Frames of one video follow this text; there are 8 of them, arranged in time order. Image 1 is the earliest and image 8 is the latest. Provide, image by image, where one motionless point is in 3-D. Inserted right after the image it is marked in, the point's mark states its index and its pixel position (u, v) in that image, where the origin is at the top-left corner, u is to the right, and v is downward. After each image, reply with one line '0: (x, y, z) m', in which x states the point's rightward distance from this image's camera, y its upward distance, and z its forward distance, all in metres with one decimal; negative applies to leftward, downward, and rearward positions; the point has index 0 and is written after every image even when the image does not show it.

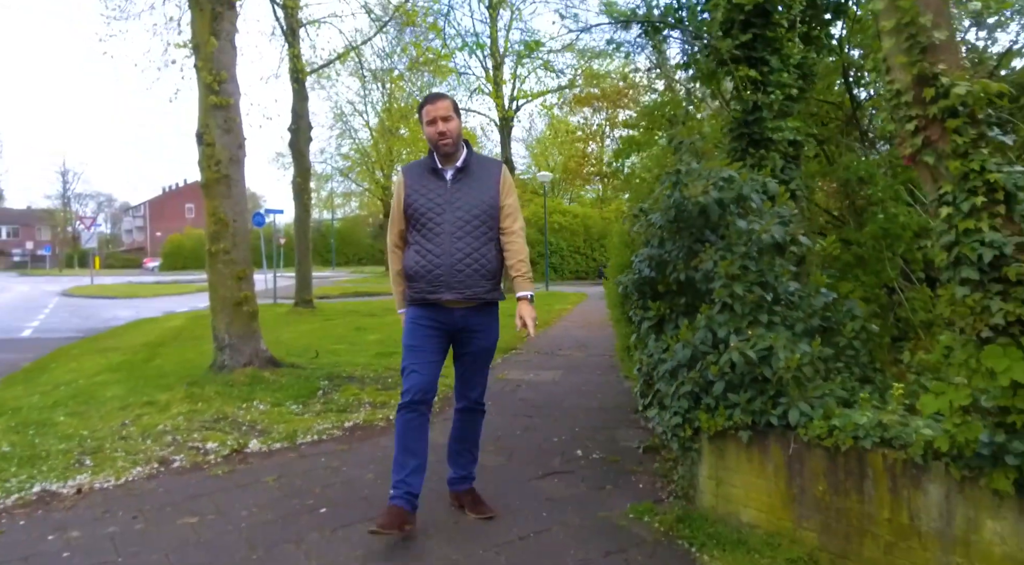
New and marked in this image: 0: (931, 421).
0: (+1.6, -0.5, +2.4) m
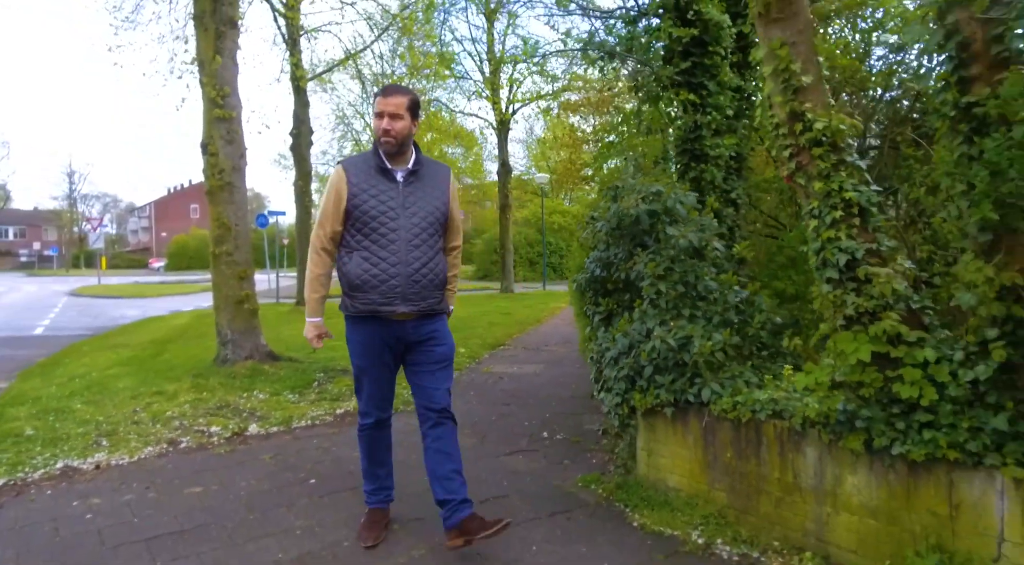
0: (+1.4, -0.5, +2.9) m
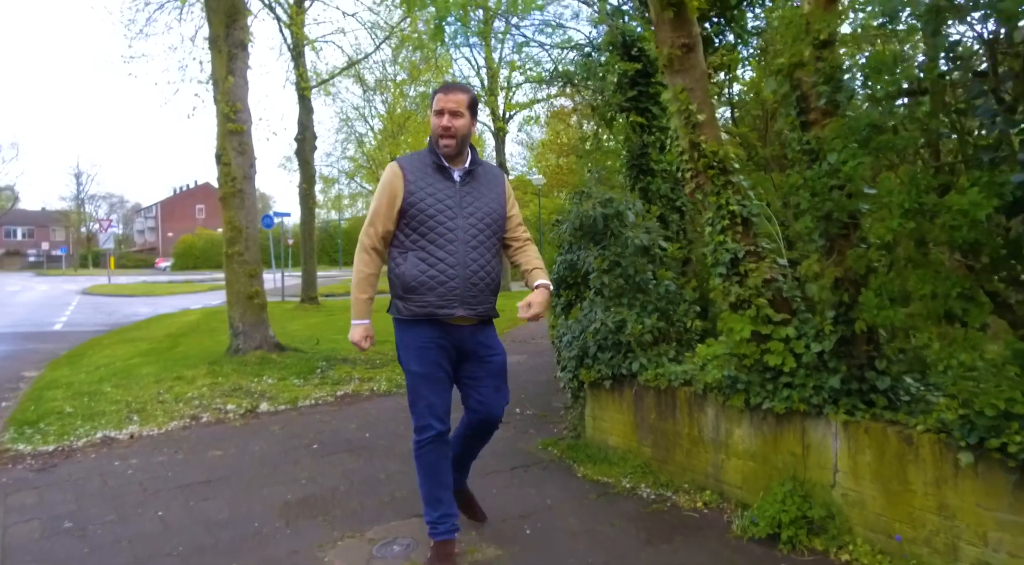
0: (+1.1, -0.5, +3.6) m
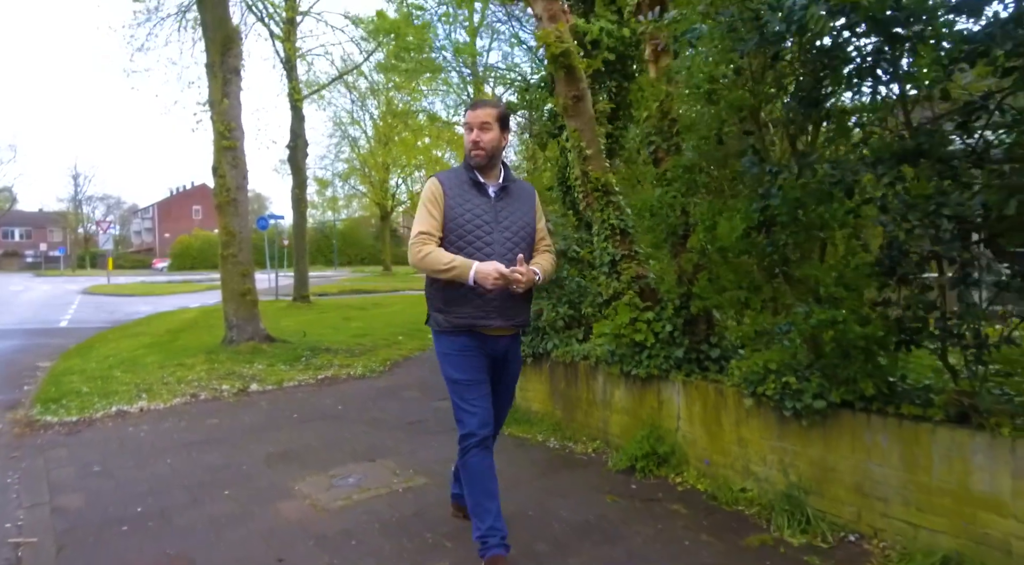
0: (+0.6, -0.5, +4.6) m
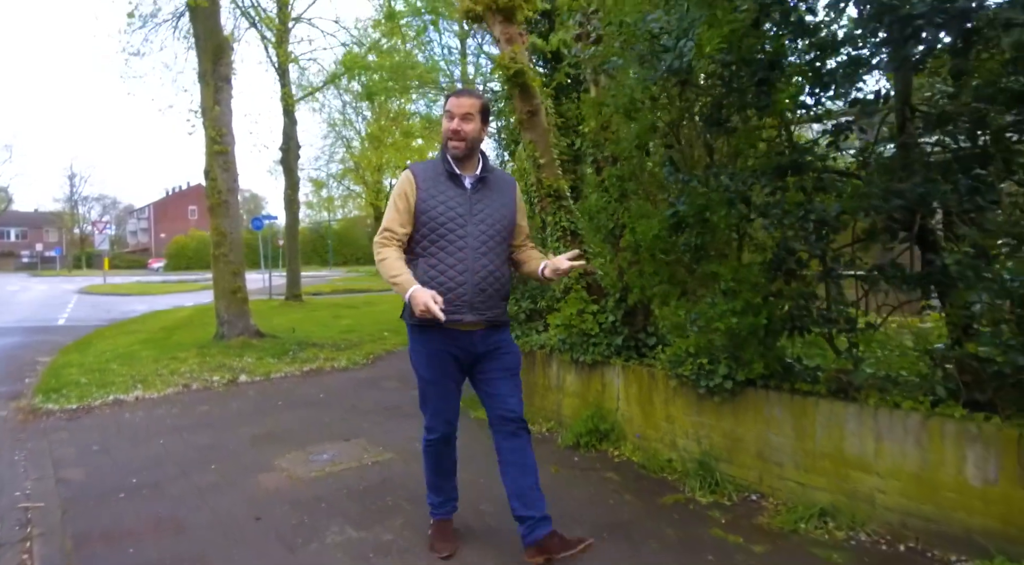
0: (+0.3, -0.4, +5.1) m
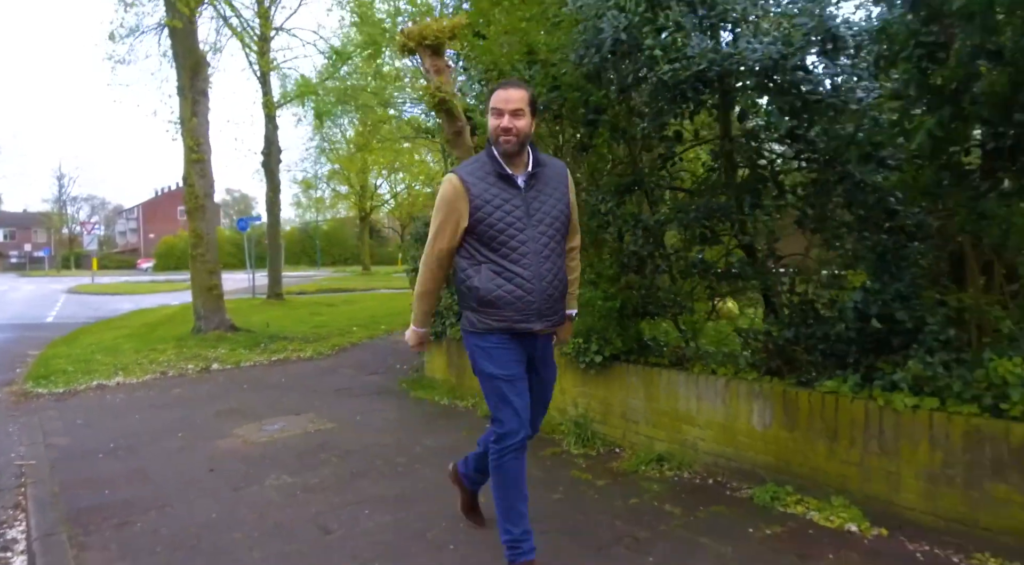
0: (-0.3, -0.4, +5.9) m
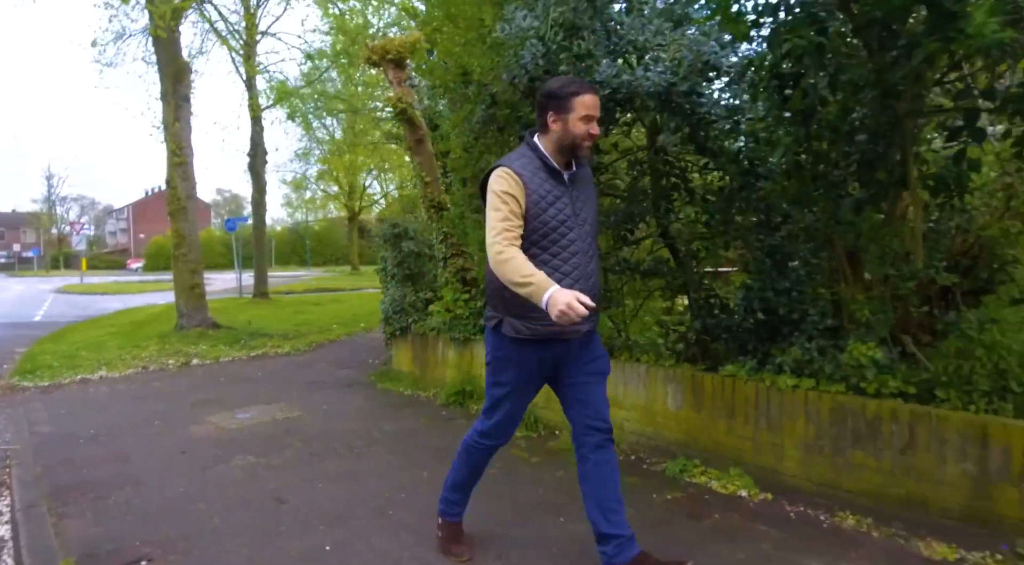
0: (-0.7, -0.4, +6.3) m
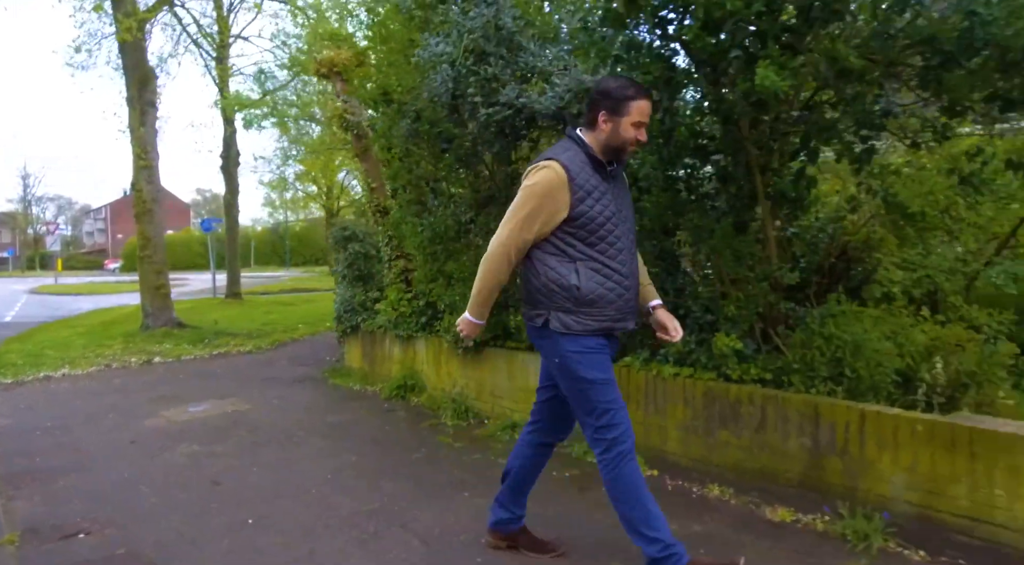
0: (-1.3, -0.4, +6.6) m
